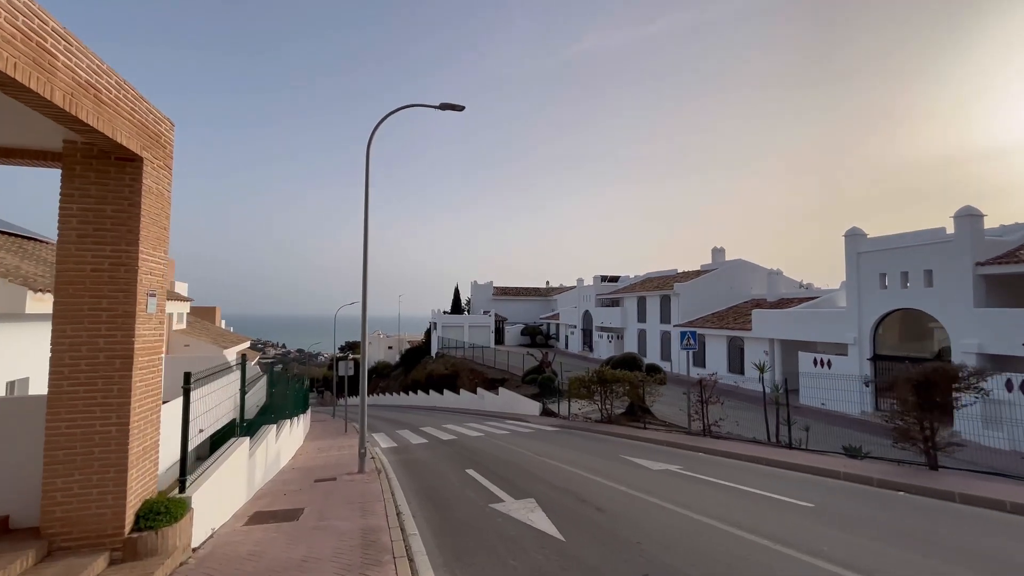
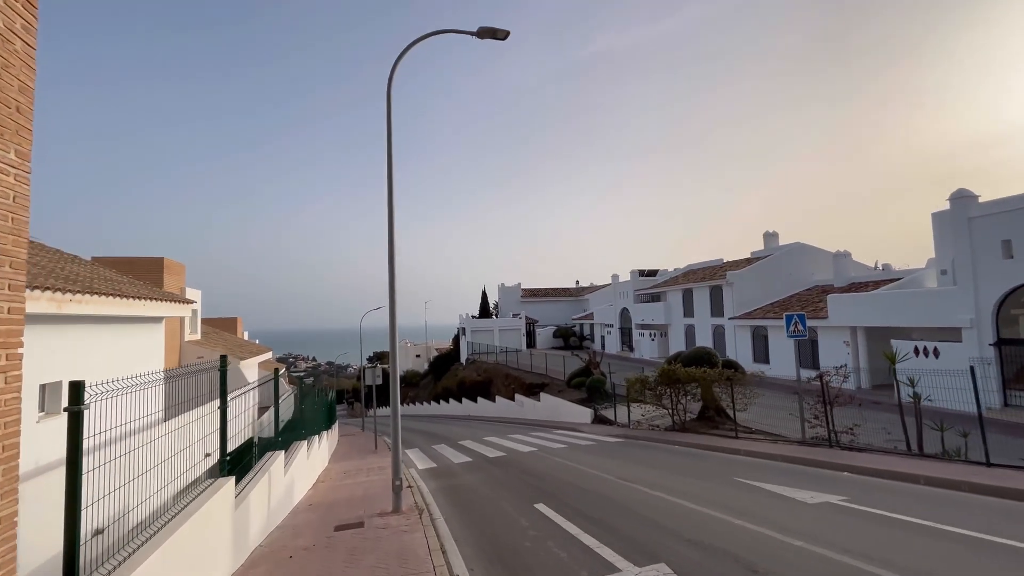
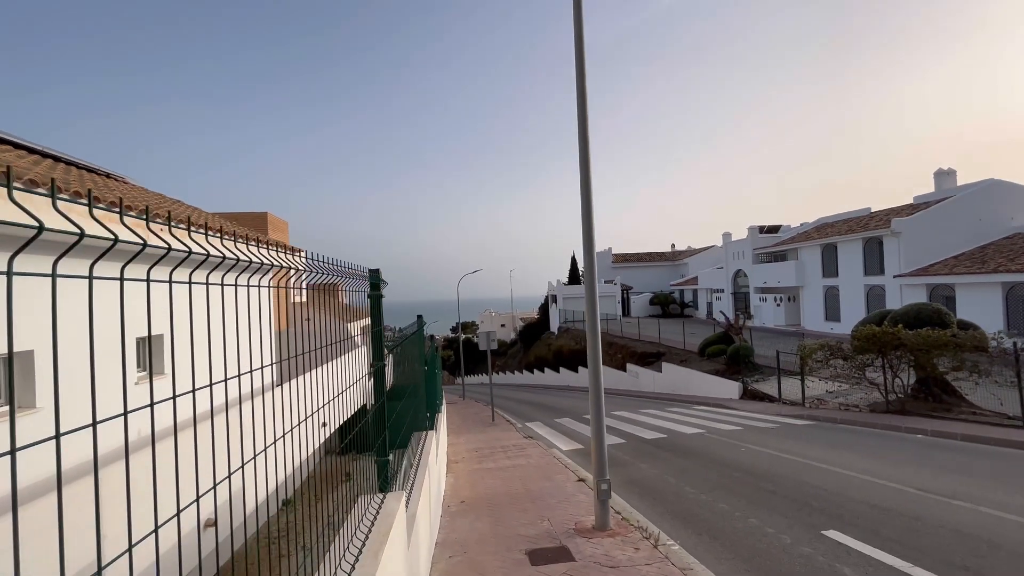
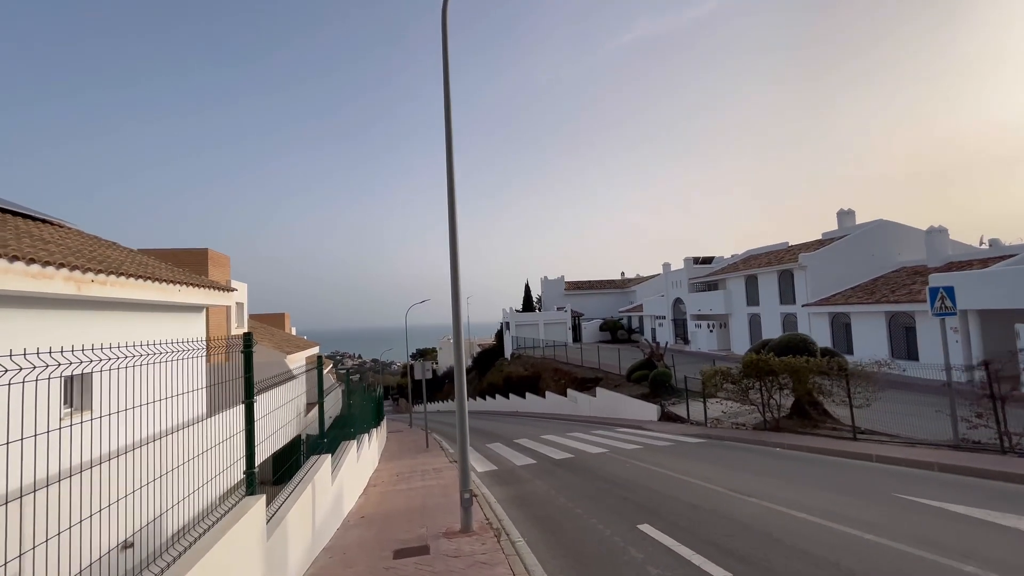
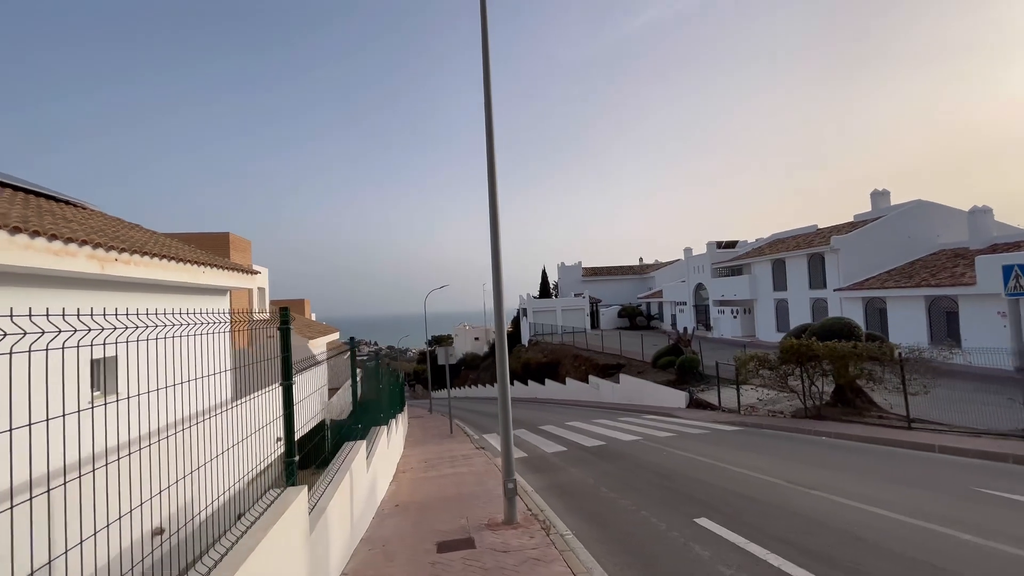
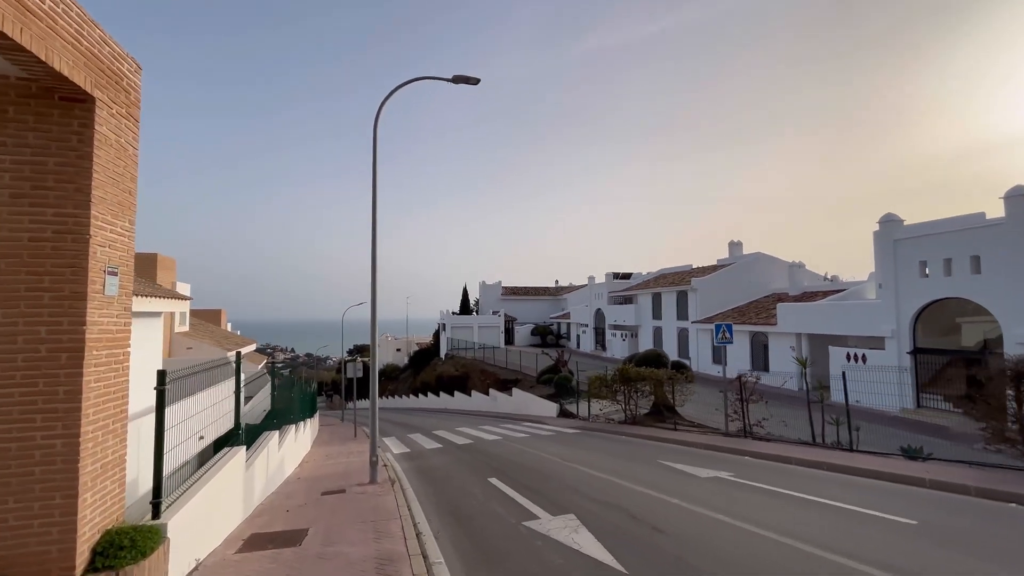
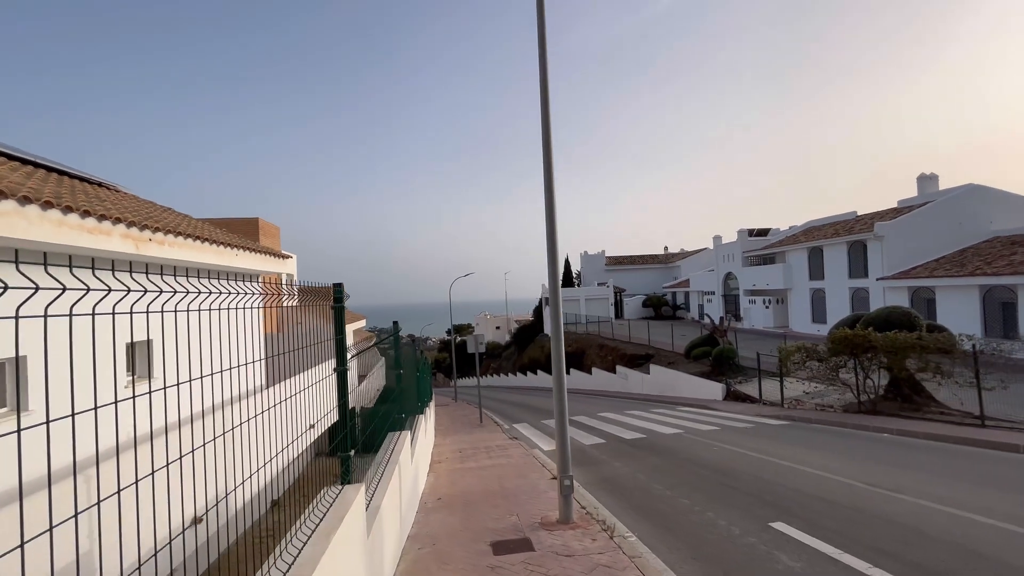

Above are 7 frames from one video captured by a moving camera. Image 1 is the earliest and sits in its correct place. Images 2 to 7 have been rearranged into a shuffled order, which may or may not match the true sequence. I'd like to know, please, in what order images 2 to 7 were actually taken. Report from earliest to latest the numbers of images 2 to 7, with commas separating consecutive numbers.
6, 2, 4, 5, 7, 3
